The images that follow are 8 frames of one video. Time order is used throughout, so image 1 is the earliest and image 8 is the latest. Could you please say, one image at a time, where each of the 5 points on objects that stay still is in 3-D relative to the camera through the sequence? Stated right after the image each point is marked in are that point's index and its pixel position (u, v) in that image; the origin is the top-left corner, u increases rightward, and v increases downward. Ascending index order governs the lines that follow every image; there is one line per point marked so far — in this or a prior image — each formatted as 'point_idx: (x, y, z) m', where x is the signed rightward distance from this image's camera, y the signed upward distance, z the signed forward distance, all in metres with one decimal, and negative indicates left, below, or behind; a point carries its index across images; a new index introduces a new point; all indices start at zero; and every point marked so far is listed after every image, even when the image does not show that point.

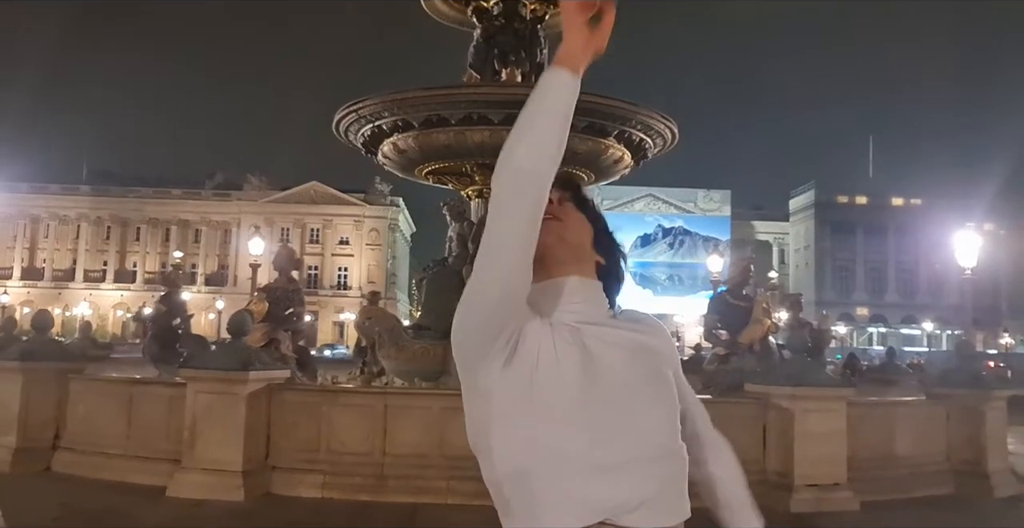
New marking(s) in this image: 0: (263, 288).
0: (-2.3, -0.2, +8.1) m
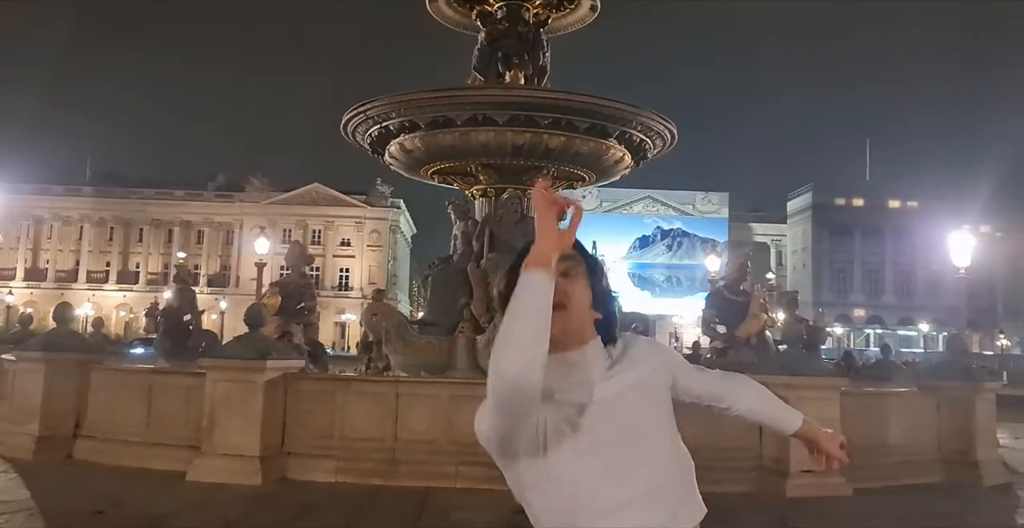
0: (-2.3, -0.2, +8.3) m
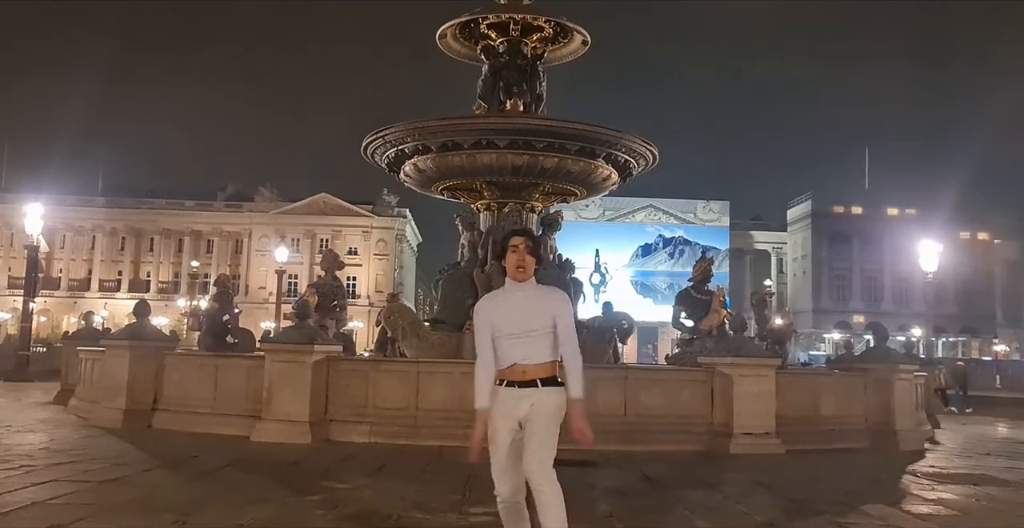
0: (-2.3, -0.2, +9.9) m
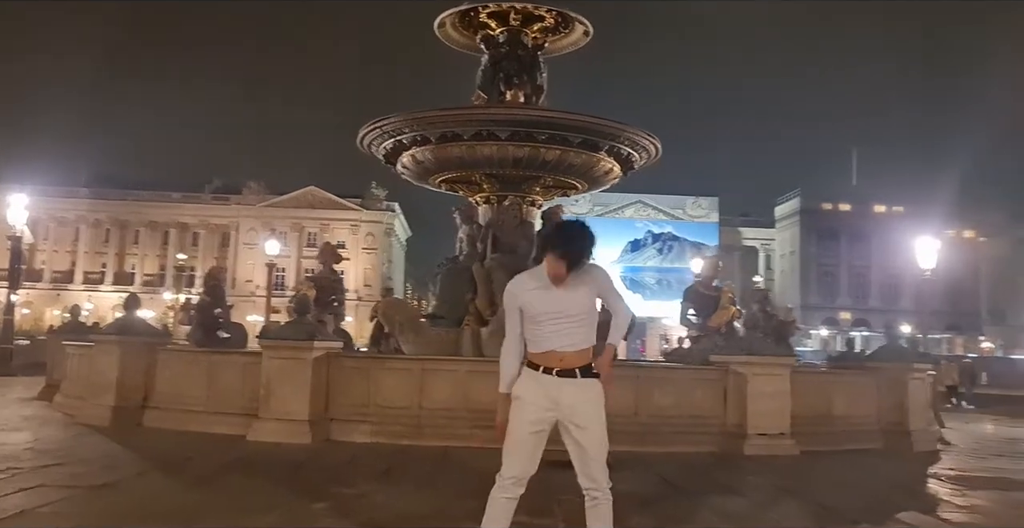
0: (-2.2, -0.1, +9.6) m
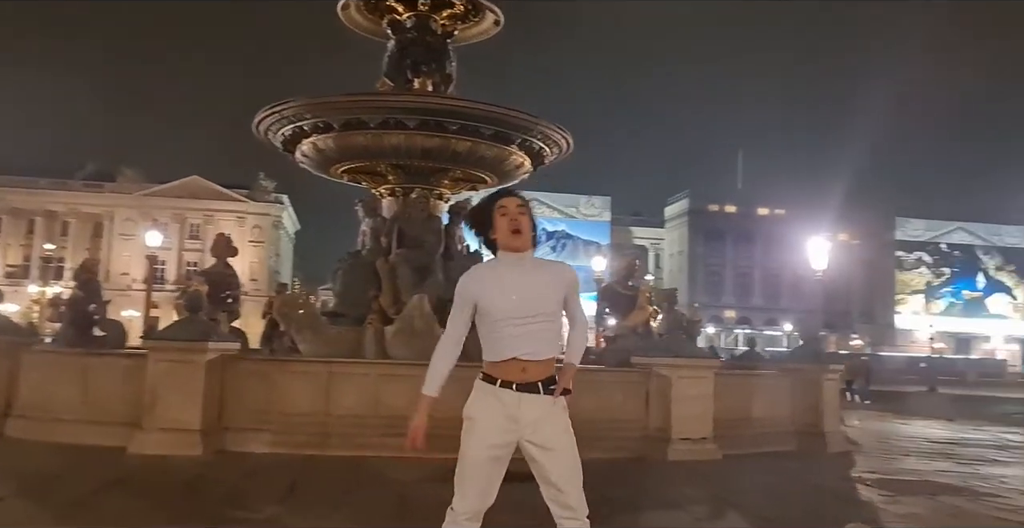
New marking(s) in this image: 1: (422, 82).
0: (-3.1, -0.1, +8.8) m
1: (-1.3, +2.6, +12.5) m
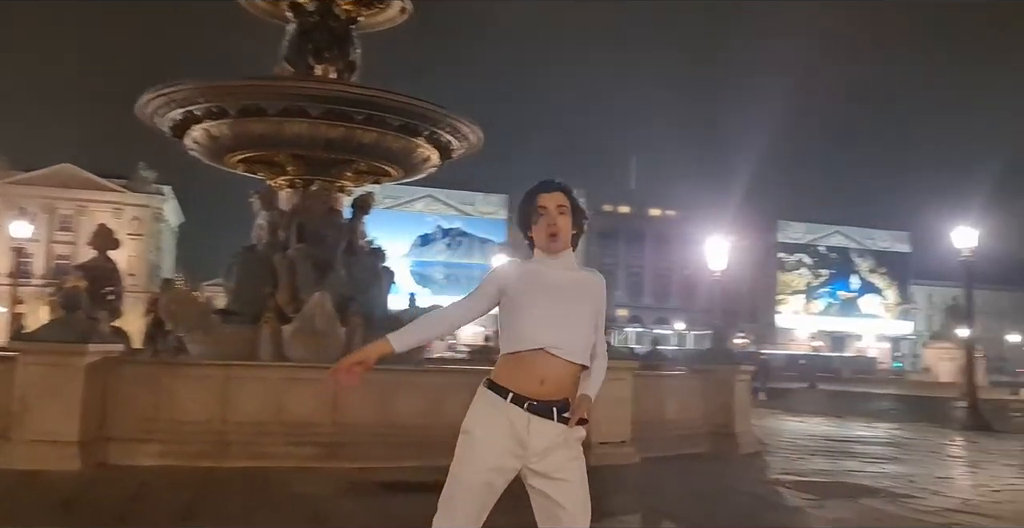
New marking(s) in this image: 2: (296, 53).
0: (-4.0, 0.0, +8.0) m
1: (-2.6, +2.7, +11.9) m
2: (-3.0, +2.9, +11.9) m
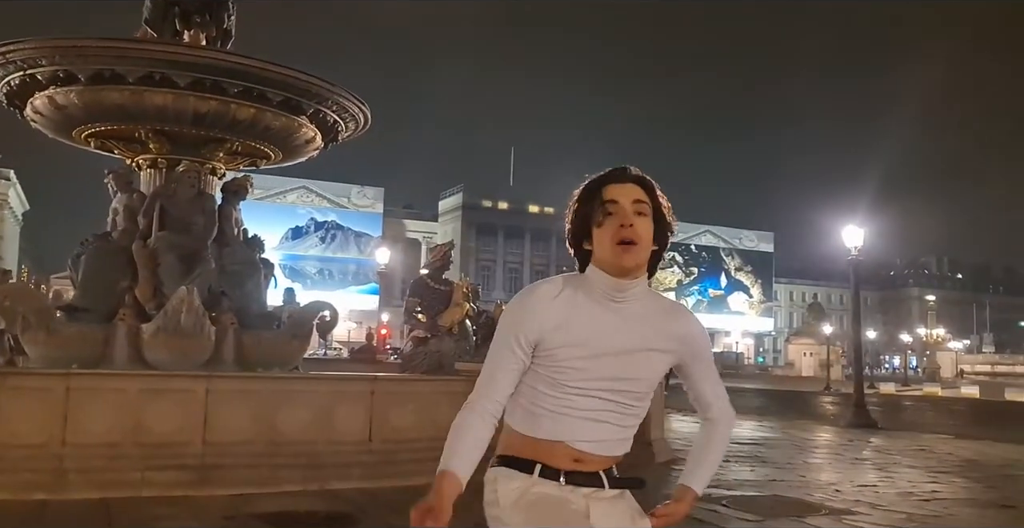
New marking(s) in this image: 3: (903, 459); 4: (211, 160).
0: (-4.7, +0.1, +6.5) m
1: (-3.9, +2.8, +10.6) m
2: (-4.3, +3.0, +10.5) m
3: (+4.6, -2.3, +10.3) m
4: (-3.8, +1.3, +10.9) m
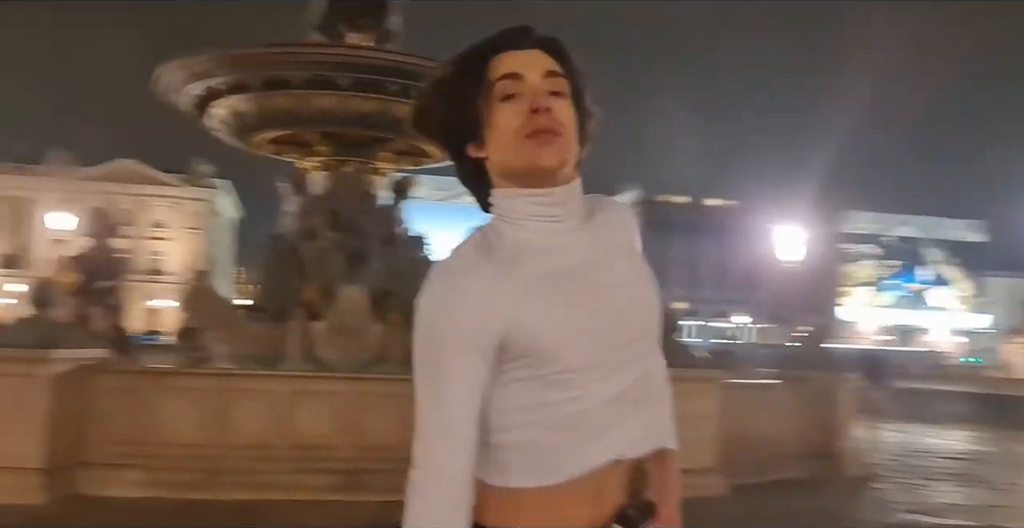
0: (-3.5, +0.1, +6.9) m
1: (-1.9, +2.8, +10.7) m
2: (-2.3, +3.0, +10.8) m
3: (+6.4, -2.2, +8.7) m
4: (-1.7, +1.3, +11.0) m
